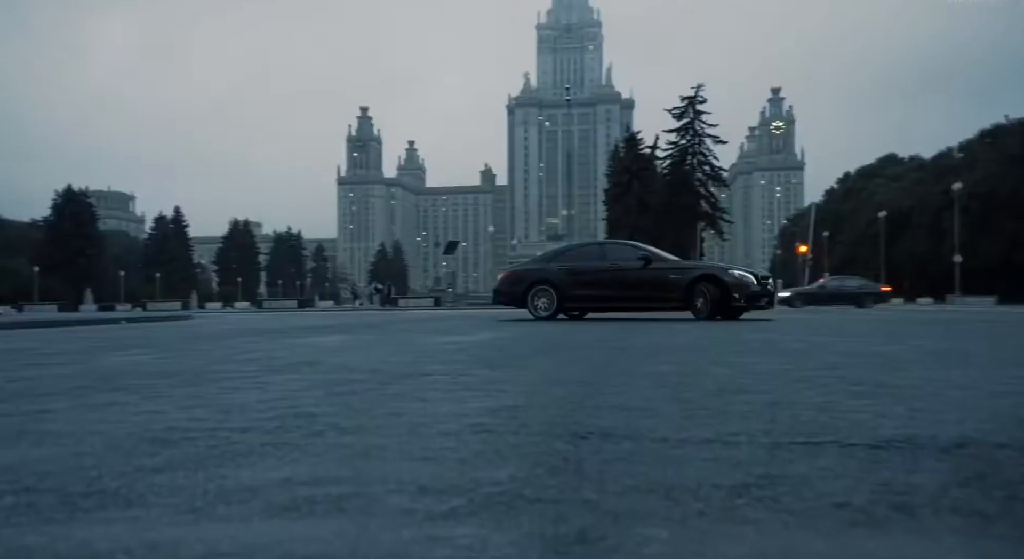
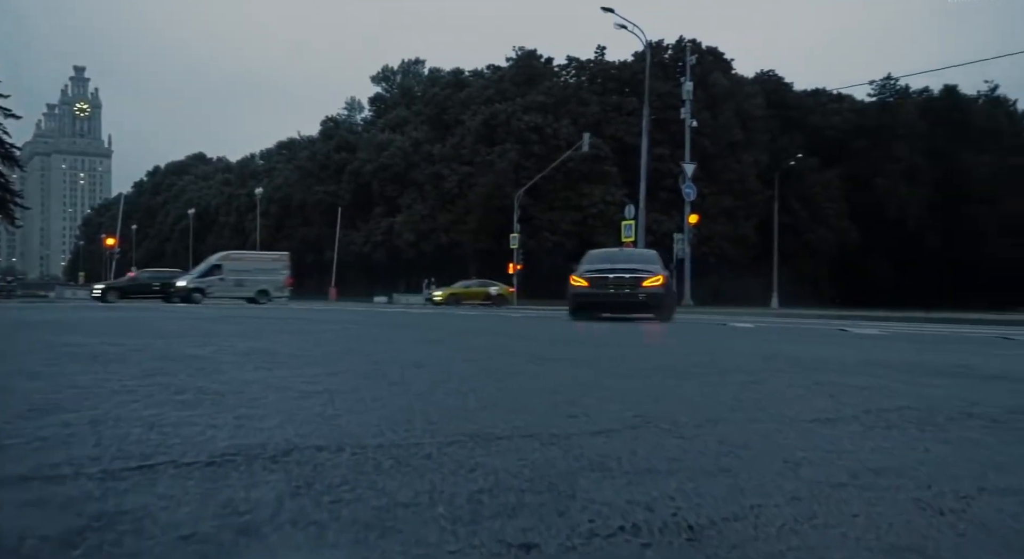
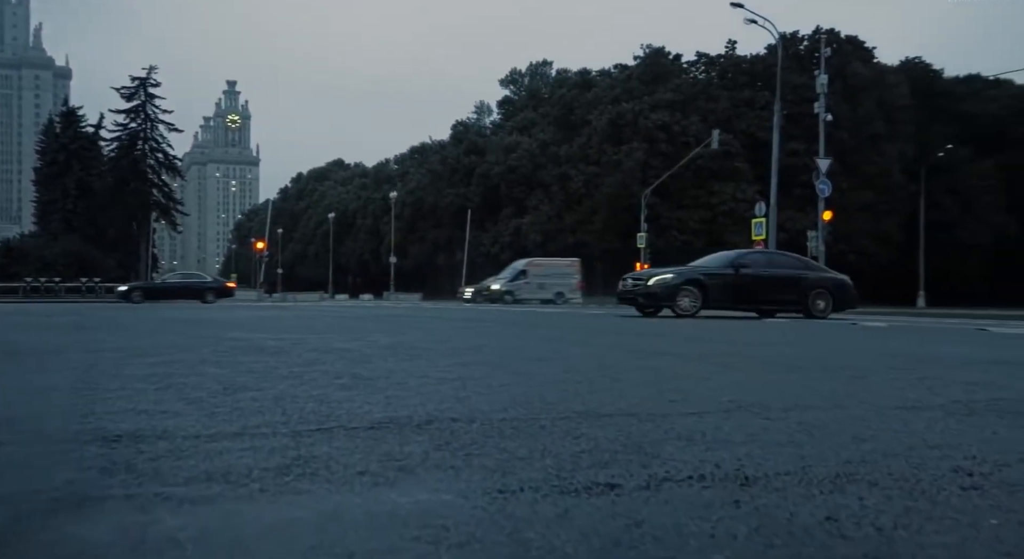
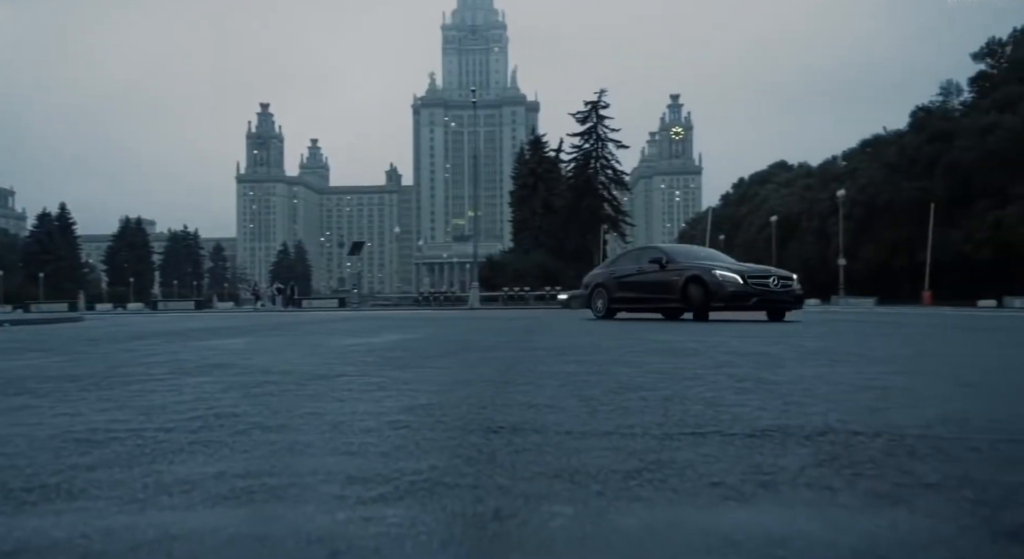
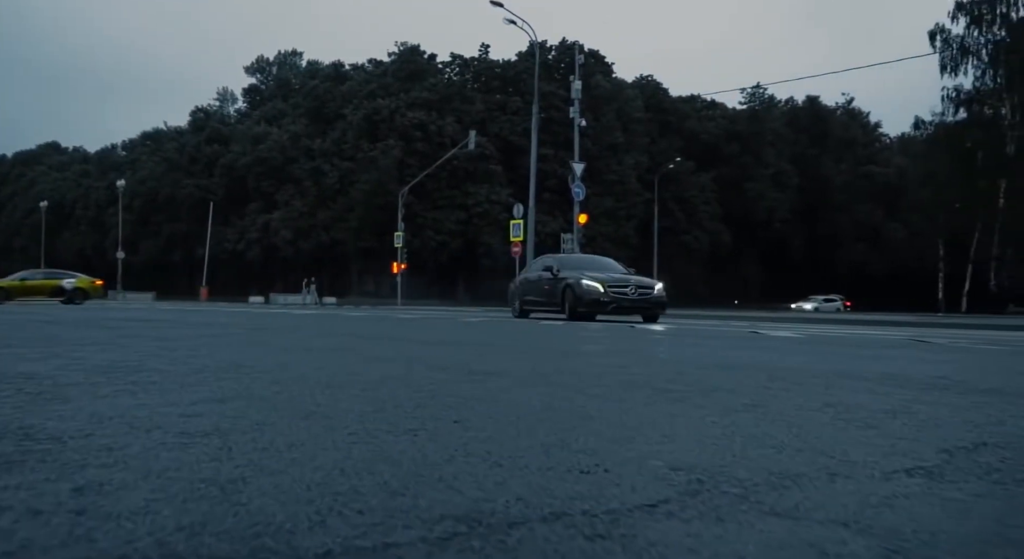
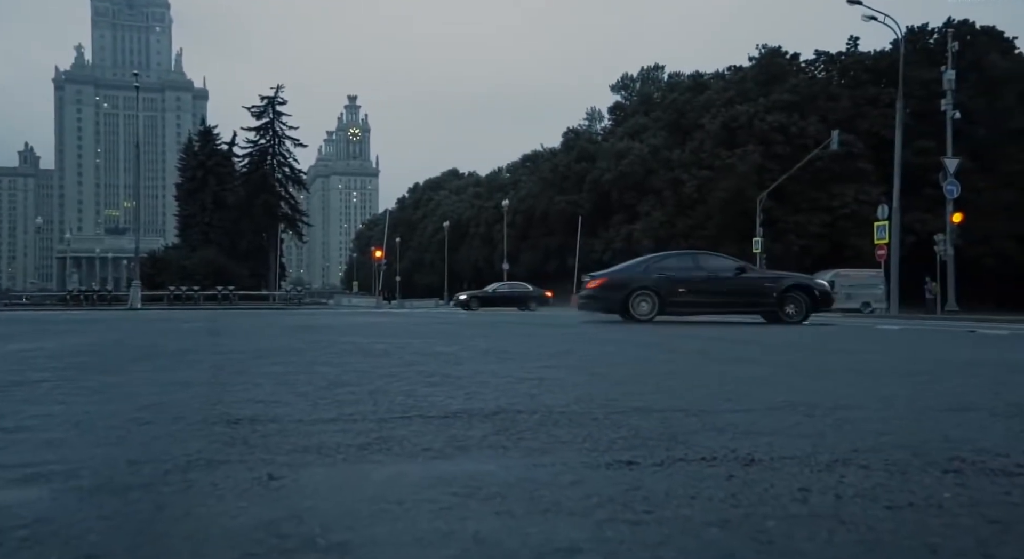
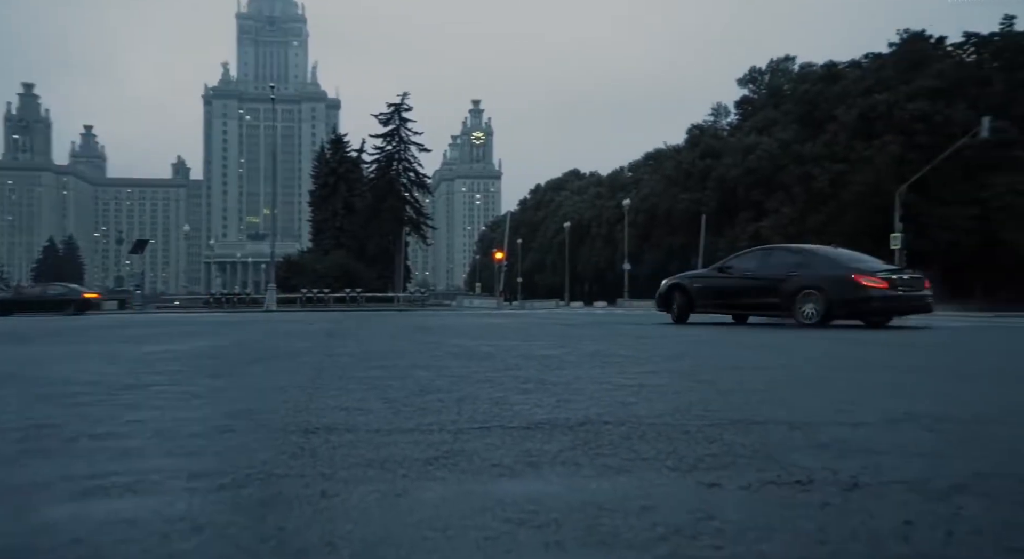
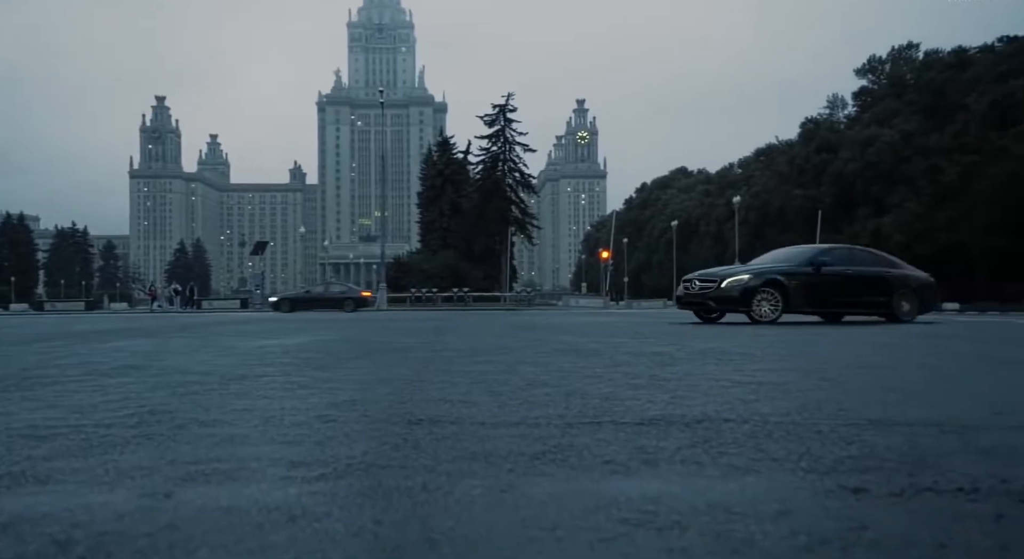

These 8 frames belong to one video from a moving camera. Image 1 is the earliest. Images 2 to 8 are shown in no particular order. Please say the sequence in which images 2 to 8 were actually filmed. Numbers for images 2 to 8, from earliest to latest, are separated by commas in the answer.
4, 8, 7, 6, 3, 2, 5
